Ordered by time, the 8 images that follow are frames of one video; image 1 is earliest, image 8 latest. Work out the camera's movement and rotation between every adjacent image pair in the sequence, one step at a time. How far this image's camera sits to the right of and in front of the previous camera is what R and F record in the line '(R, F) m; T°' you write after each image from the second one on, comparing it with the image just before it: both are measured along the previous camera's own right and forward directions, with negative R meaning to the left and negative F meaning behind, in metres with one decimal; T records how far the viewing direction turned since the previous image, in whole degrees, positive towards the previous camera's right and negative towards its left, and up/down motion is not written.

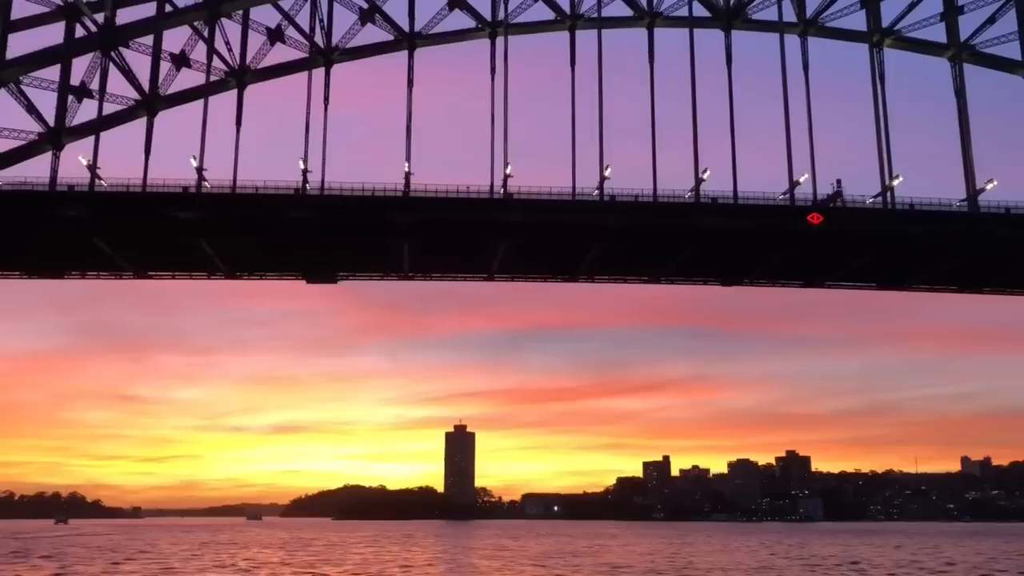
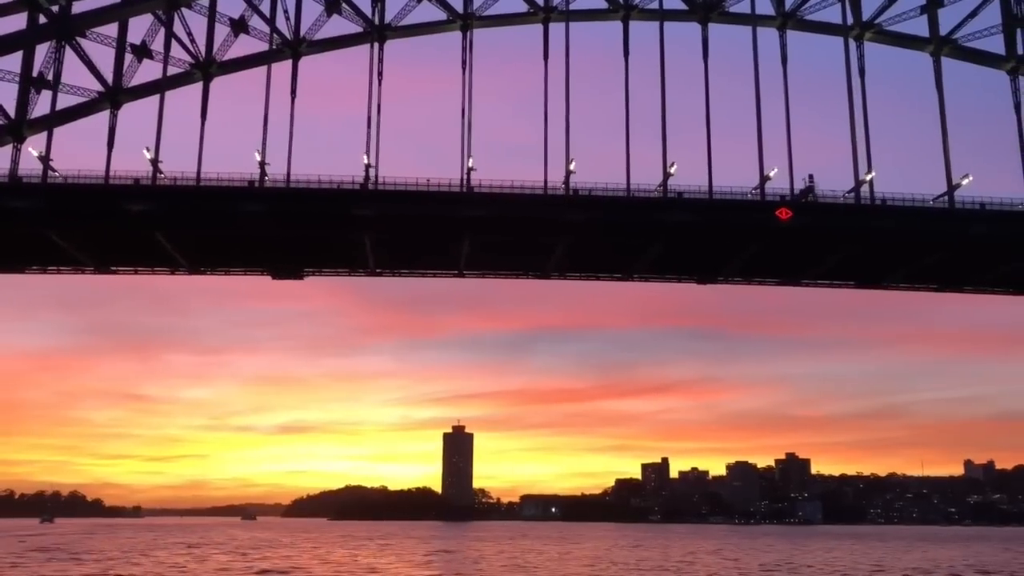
(+1.9, +1.0) m; 0°
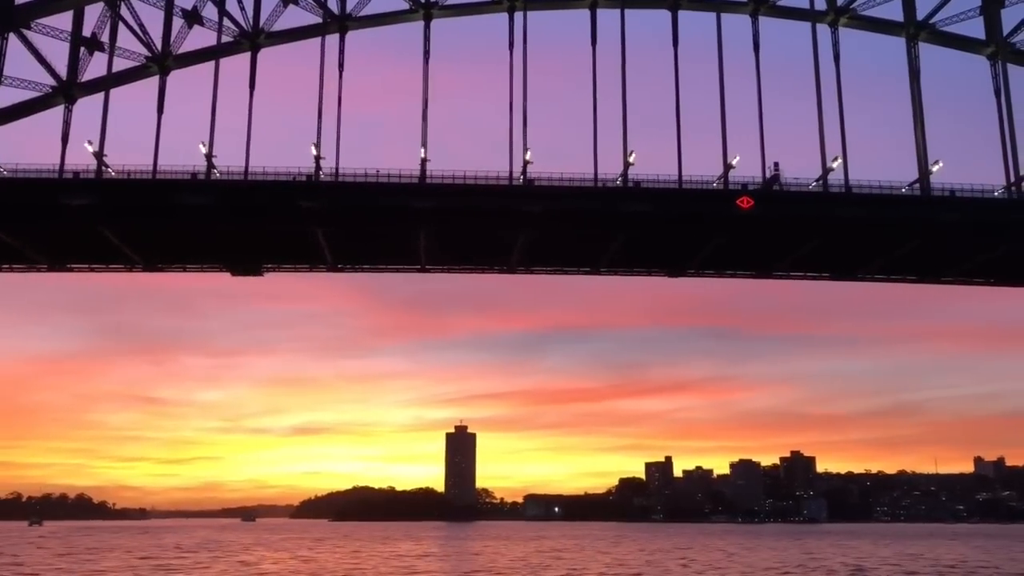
(+2.3, +1.3) m; -1°
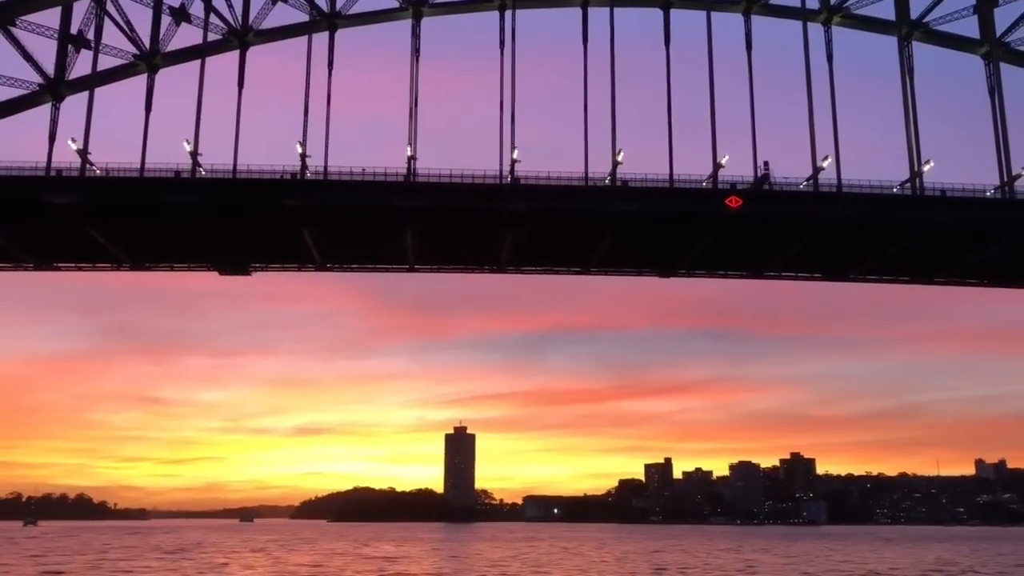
(-4.6, 0.0) m; +1°
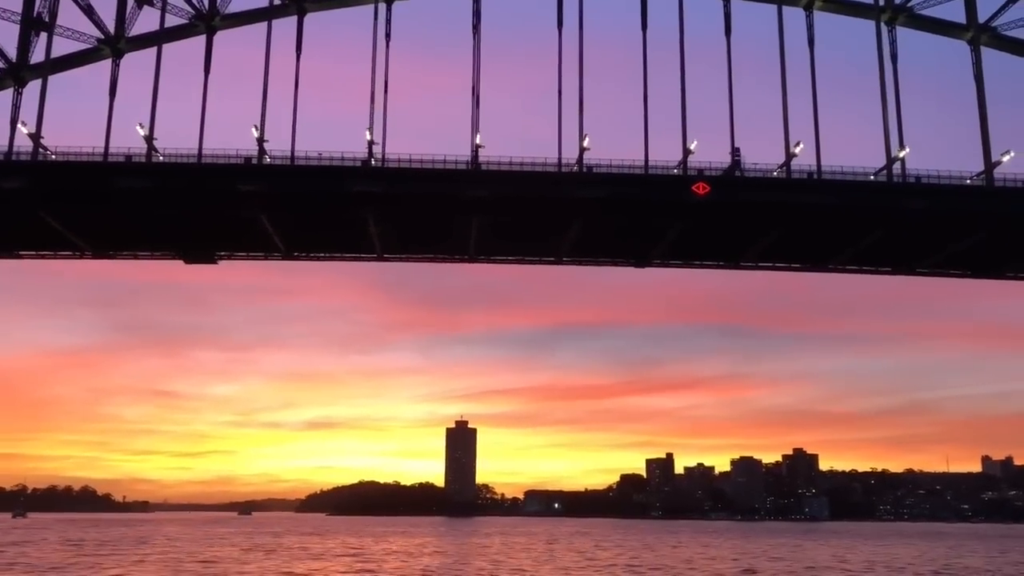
(+1.9, +1.1) m; -1°
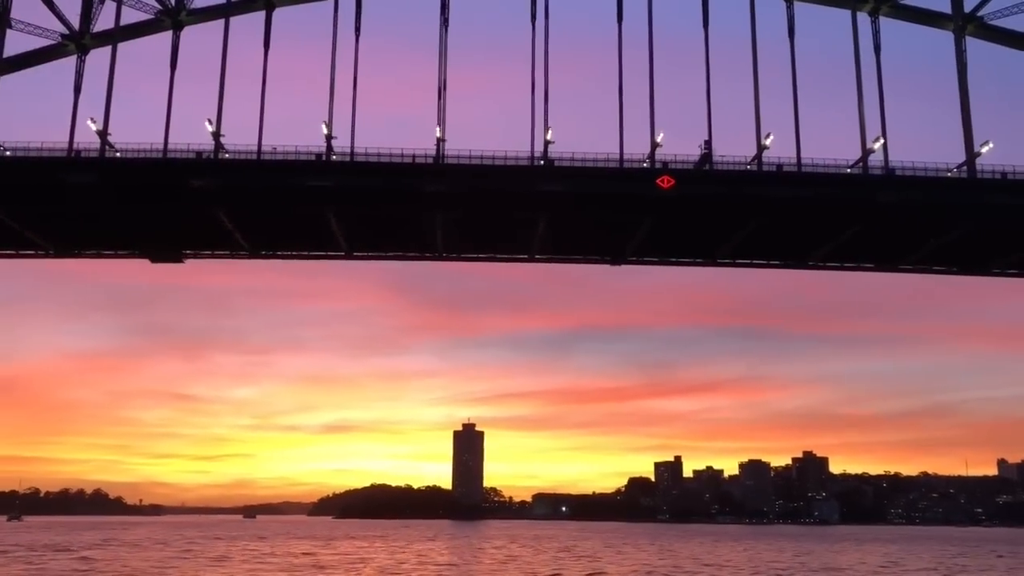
(+2.1, +1.1) m; -1°
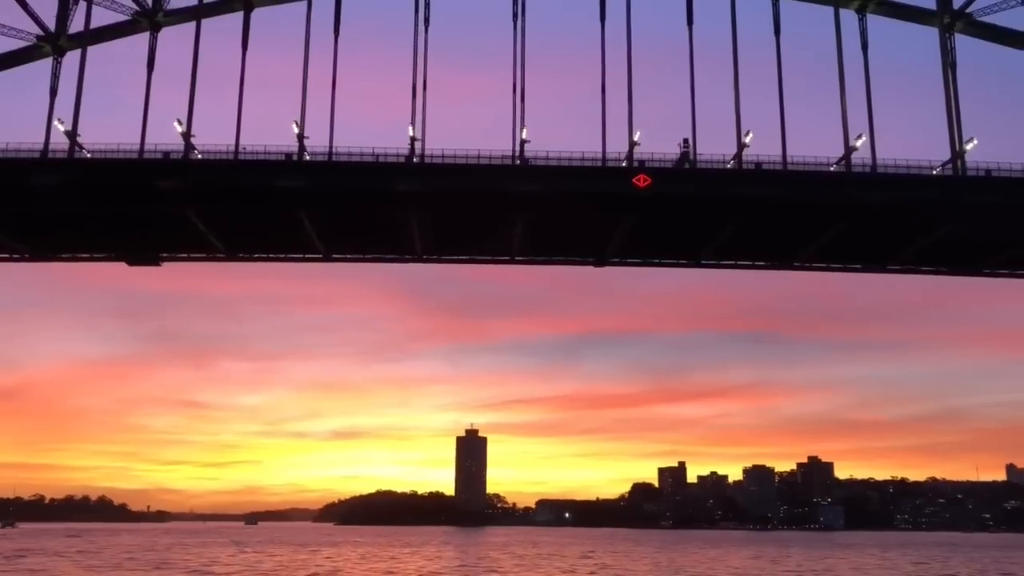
(+1.2, +0.8) m; 0°
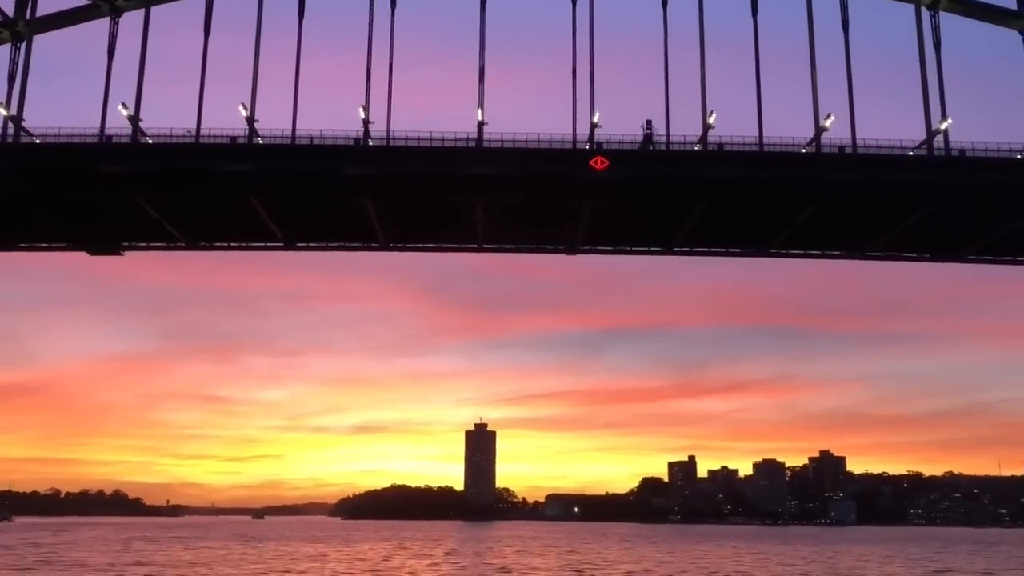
(+2.3, +1.3) m; -1°
